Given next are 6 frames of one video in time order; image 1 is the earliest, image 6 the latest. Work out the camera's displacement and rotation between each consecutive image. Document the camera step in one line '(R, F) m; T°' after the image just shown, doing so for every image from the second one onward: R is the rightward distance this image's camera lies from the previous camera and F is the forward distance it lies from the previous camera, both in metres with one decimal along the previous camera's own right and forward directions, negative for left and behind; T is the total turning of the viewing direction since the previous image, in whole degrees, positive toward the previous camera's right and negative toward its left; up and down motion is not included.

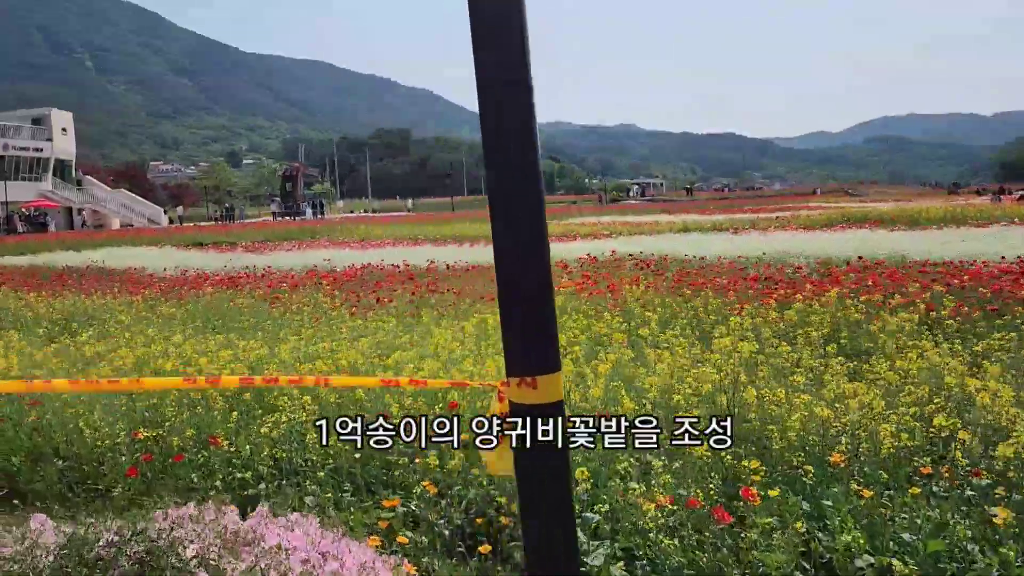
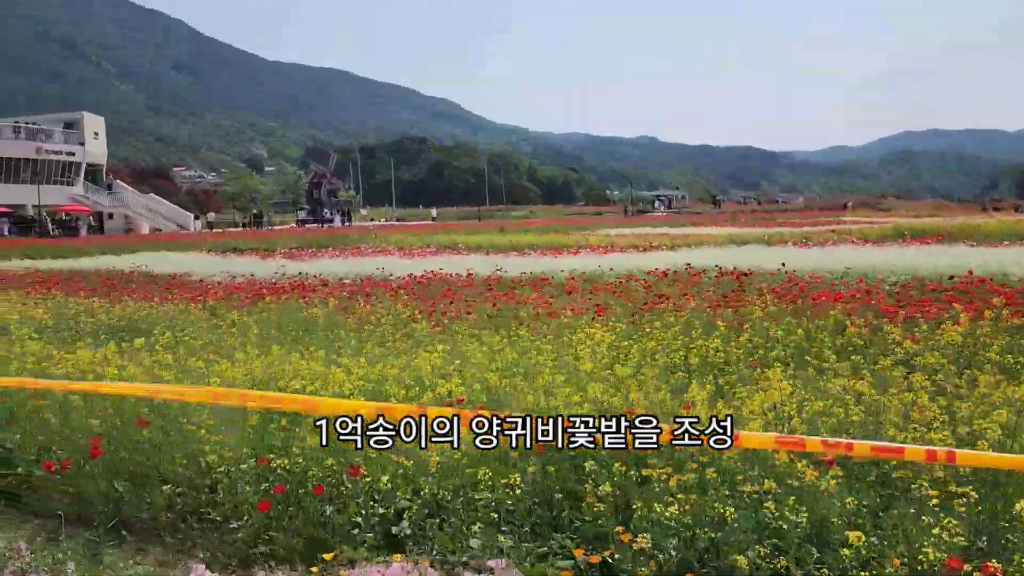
(-0.8, +0.5) m; -1°
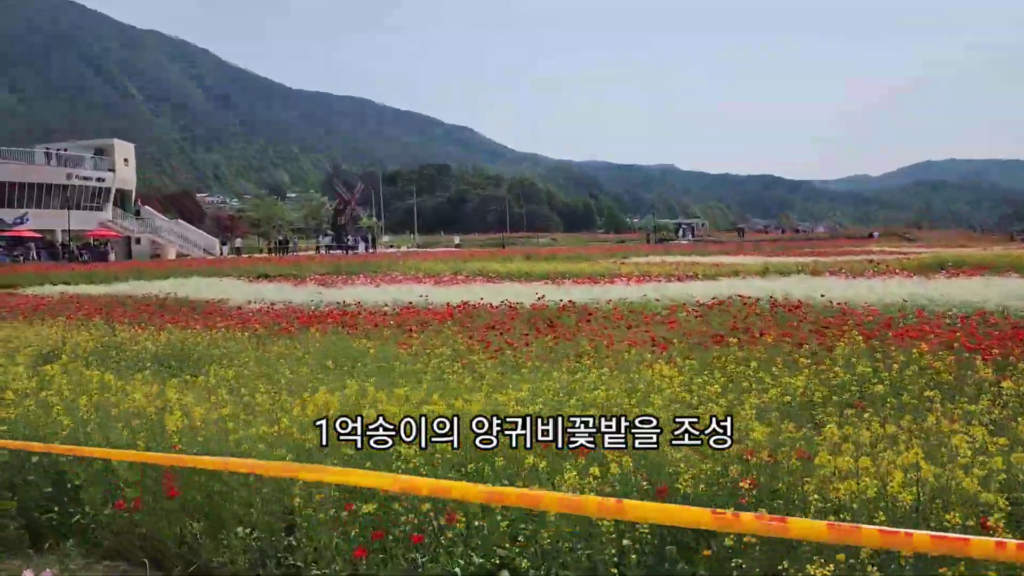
(-0.4, +0.2) m; -1°
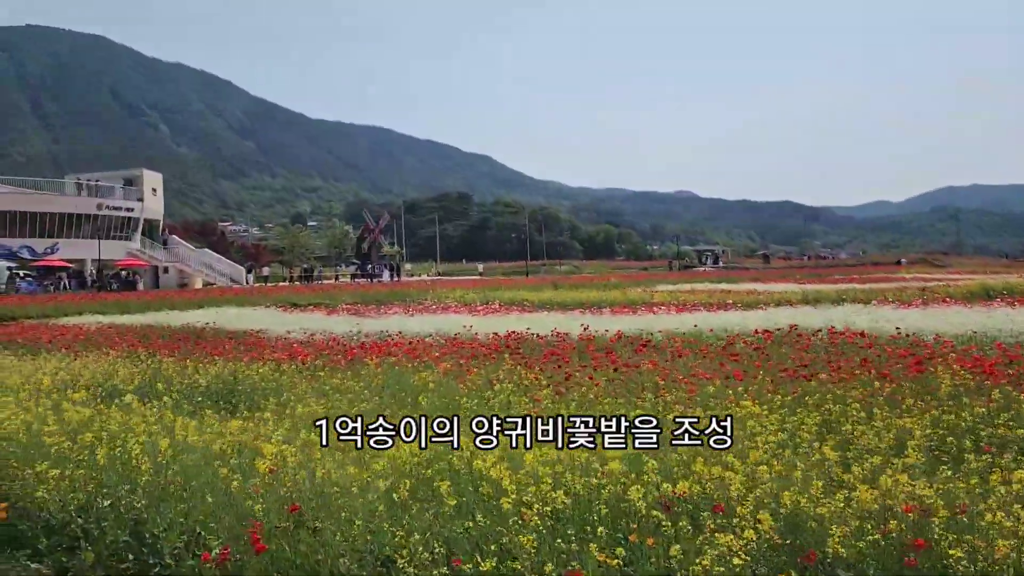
(-0.5, +0.3) m; -1°
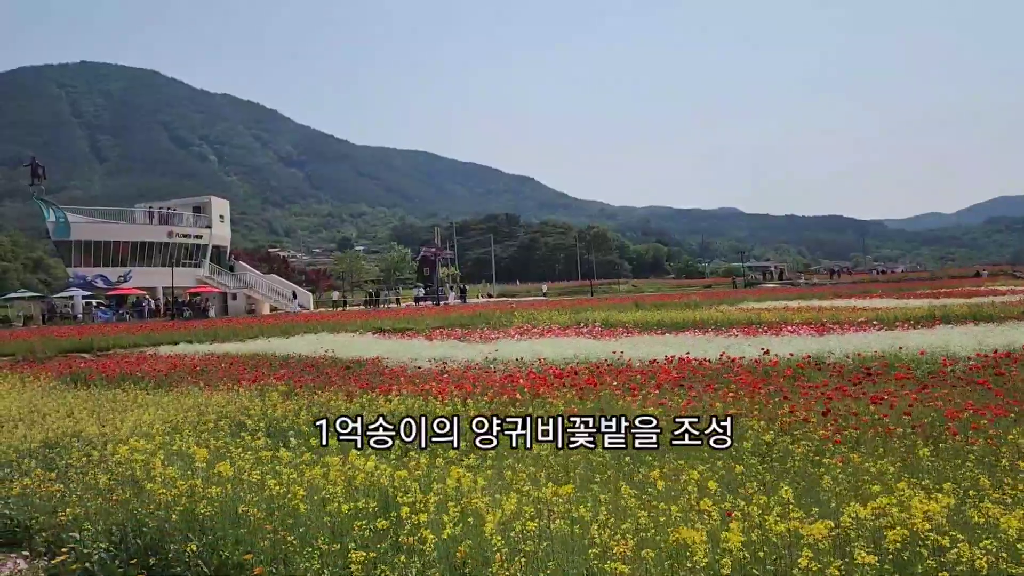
(-1.8, +1.0) m; -3°
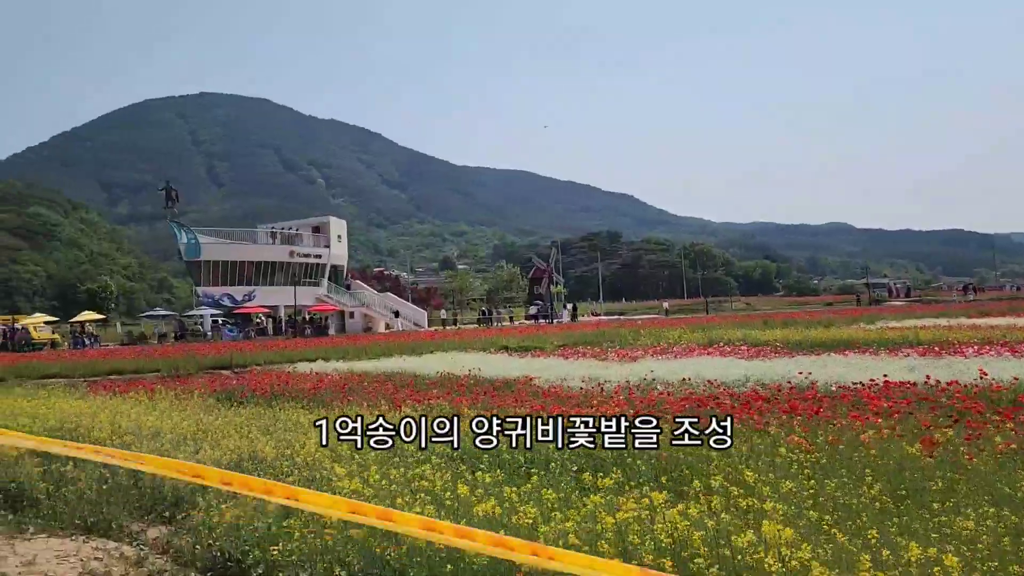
(-1.1, +0.7) m; -7°
